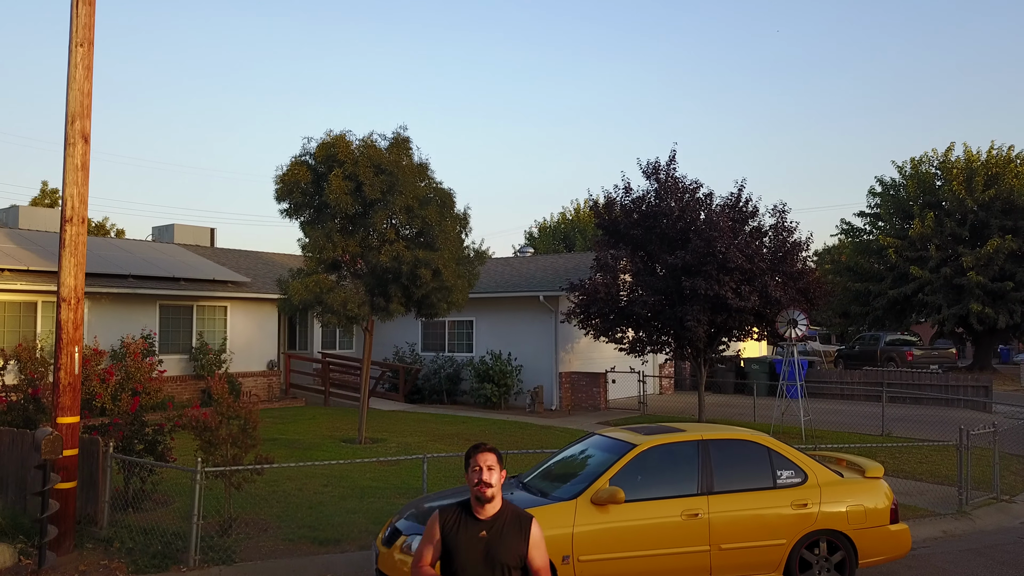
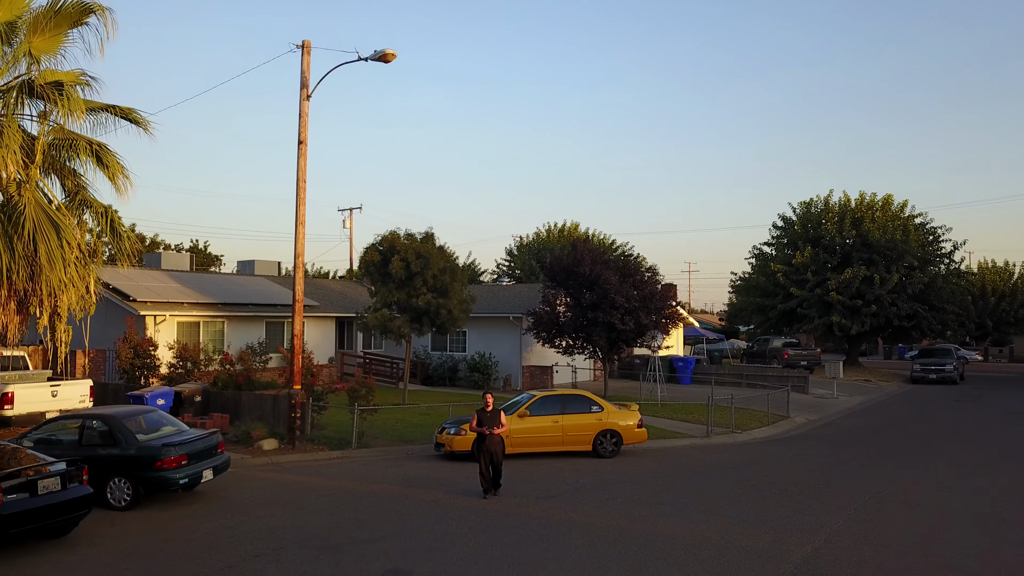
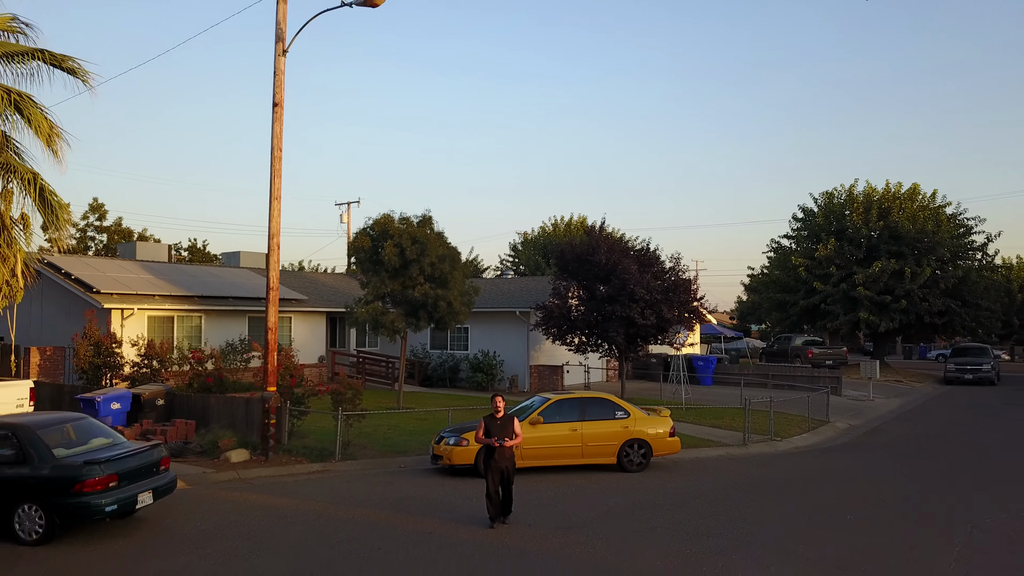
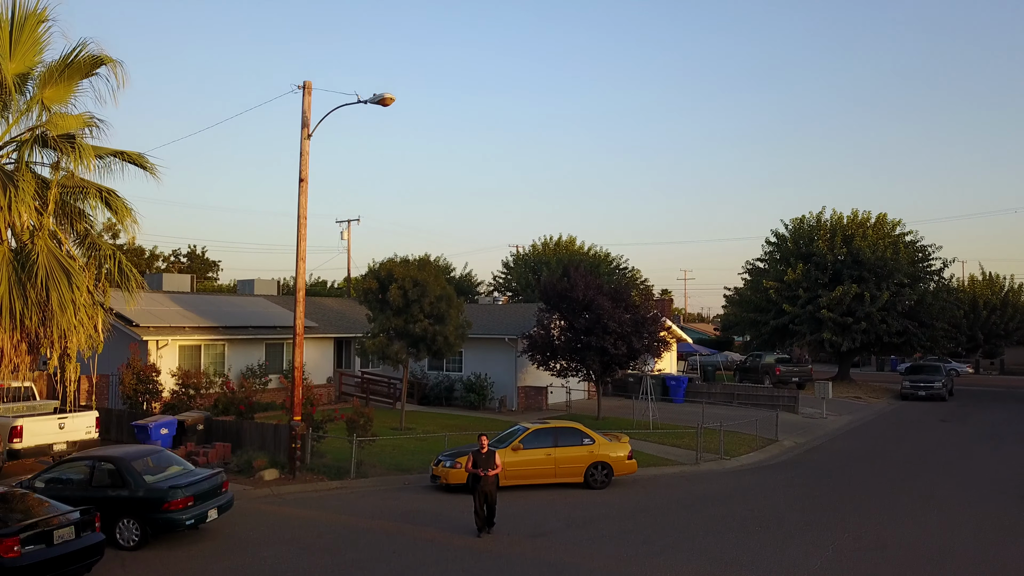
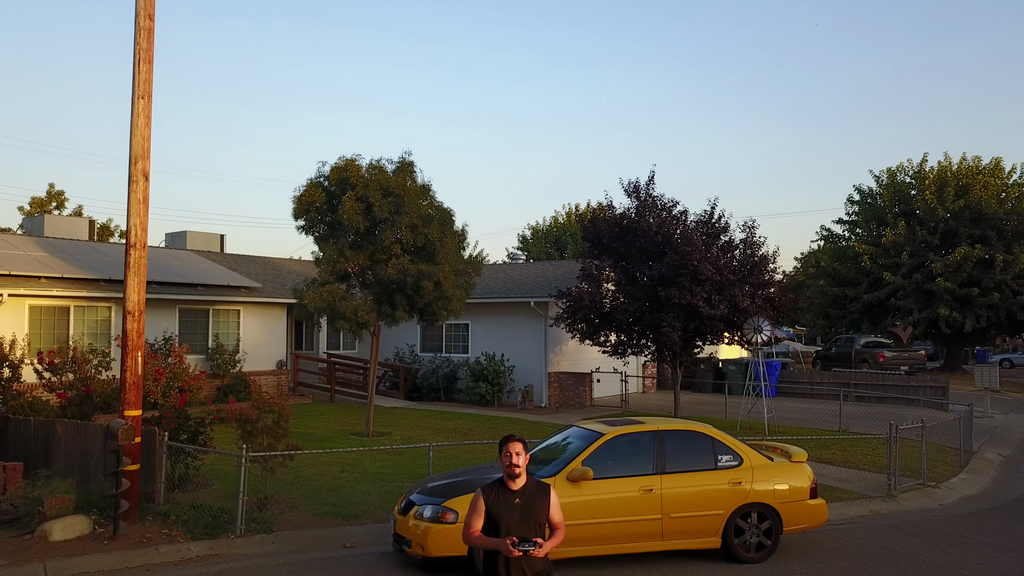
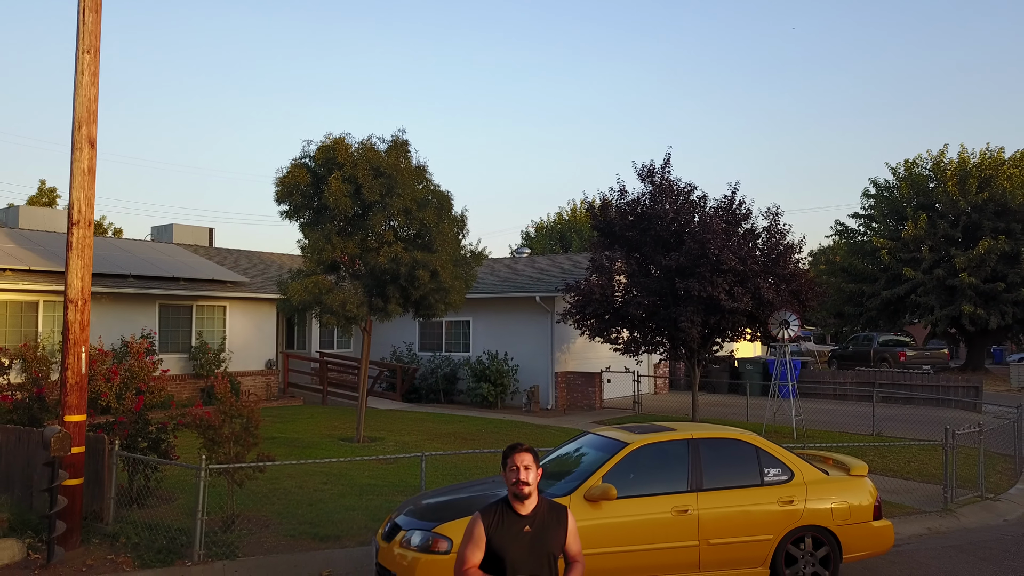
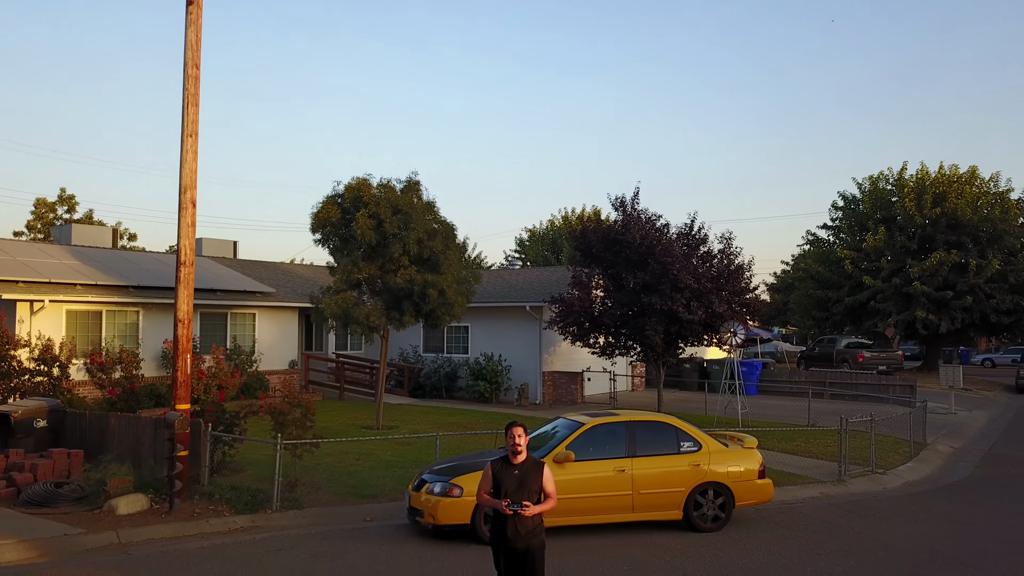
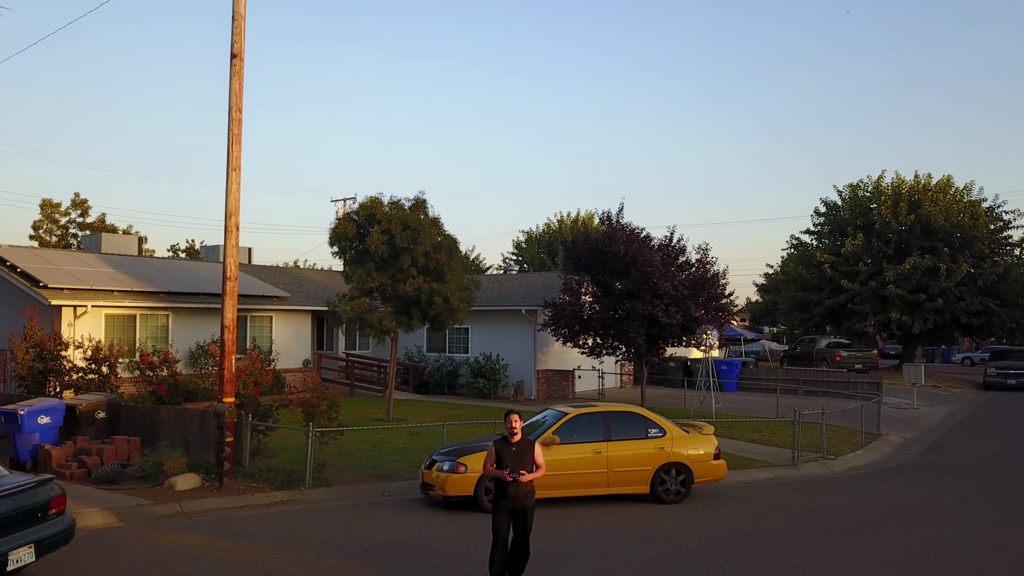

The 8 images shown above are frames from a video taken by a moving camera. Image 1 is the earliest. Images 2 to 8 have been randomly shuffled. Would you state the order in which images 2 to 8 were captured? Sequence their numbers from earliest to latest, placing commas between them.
6, 5, 7, 8, 3, 2, 4
